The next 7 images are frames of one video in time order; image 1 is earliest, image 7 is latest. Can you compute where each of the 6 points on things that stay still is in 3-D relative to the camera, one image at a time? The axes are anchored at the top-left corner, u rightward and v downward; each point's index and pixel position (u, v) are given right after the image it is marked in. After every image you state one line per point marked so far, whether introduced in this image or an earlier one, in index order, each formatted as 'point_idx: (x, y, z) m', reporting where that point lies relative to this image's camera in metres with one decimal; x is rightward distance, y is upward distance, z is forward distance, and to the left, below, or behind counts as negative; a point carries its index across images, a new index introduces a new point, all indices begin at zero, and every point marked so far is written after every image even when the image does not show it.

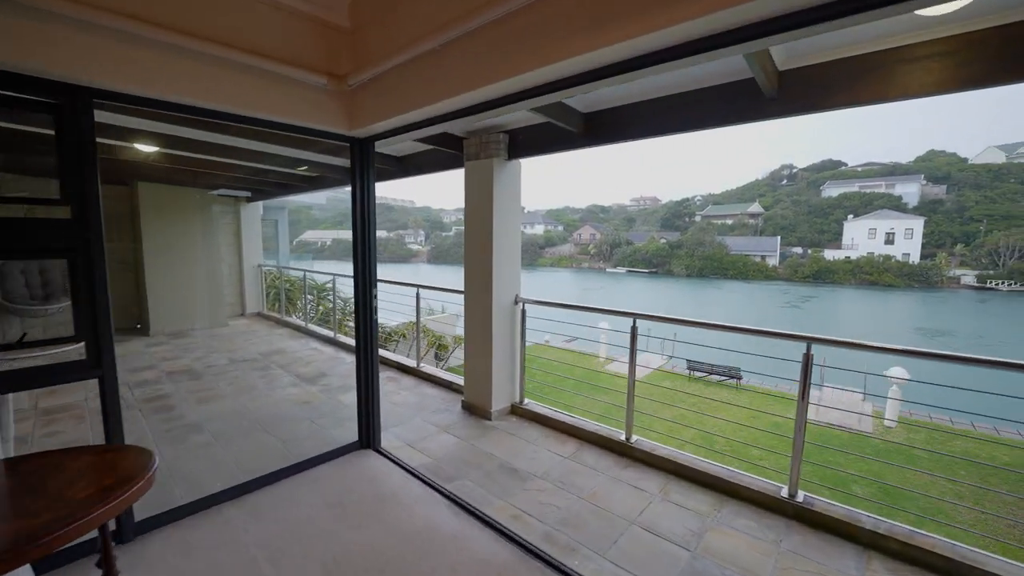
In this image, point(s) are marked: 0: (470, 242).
0: (-0.2, +0.2, +2.4) m
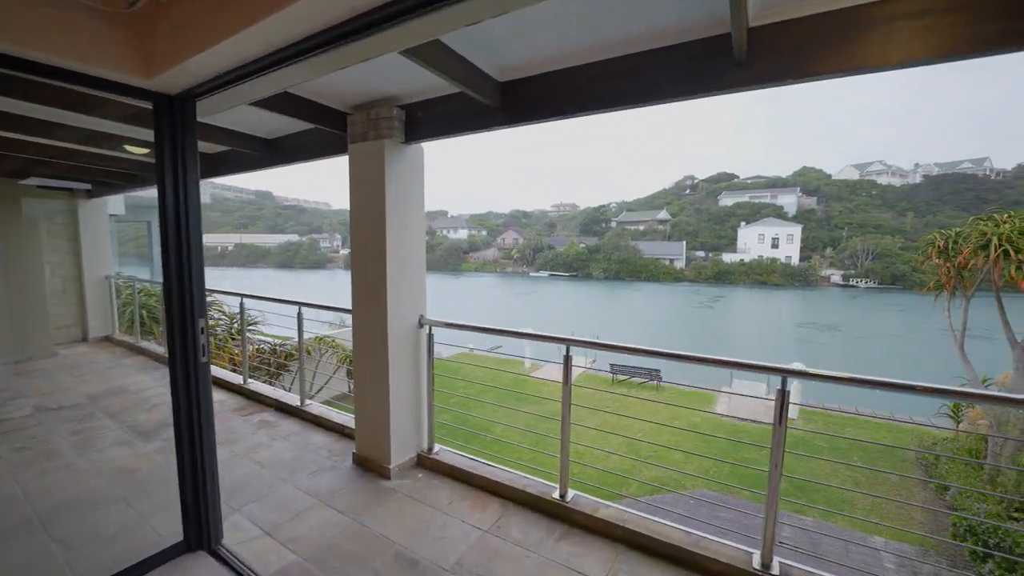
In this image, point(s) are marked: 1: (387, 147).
0: (-0.7, +0.2, +1.8) m
1: (-0.5, +0.6, +1.7) m
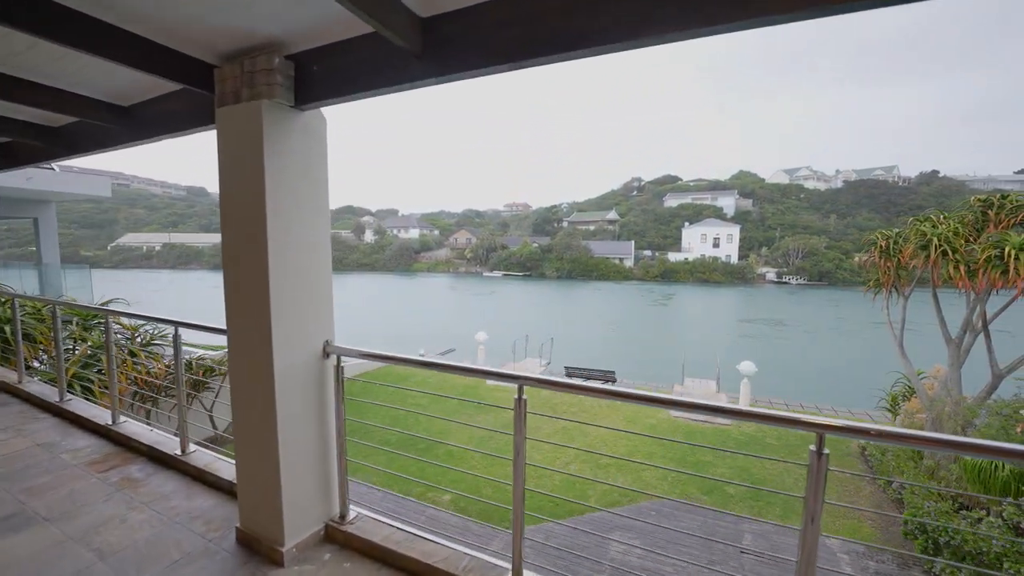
0: (-0.9, +0.1, +1.3) m
1: (-0.7, +0.5, +1.3) m
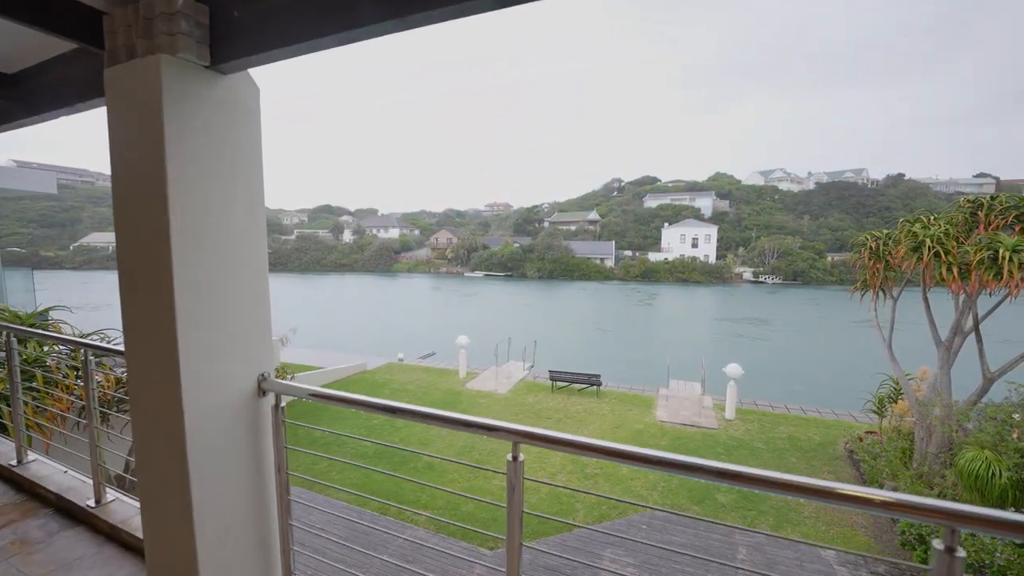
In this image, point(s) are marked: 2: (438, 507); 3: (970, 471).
0: (-0.9, 0.0, +1.0) m
1: (-0.7, +0.5, +0.9) m
2: (-0.8, -2.5, +4.9) m
3: (+4.3, -1.7, +4.0) m
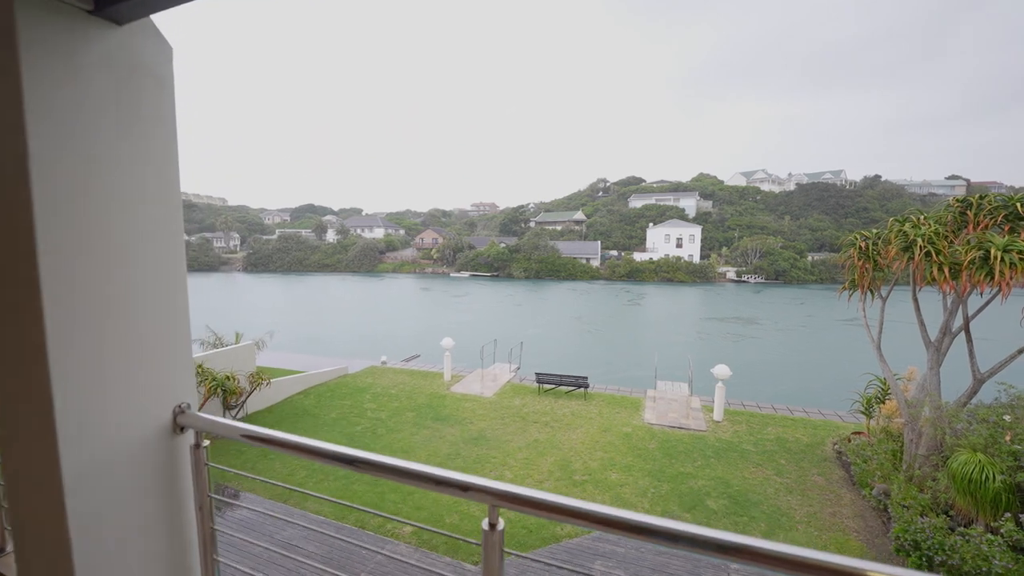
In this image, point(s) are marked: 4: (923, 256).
0: (-0.9, 0.0, +0.8) m
1: (-0.8, +0.4, +0.7) m
2: (-1.0, -2.5, +4.7) m
3: (+4.2, -1.7, +4.0) m
4: (+4.4, +0.3, +4.7) m
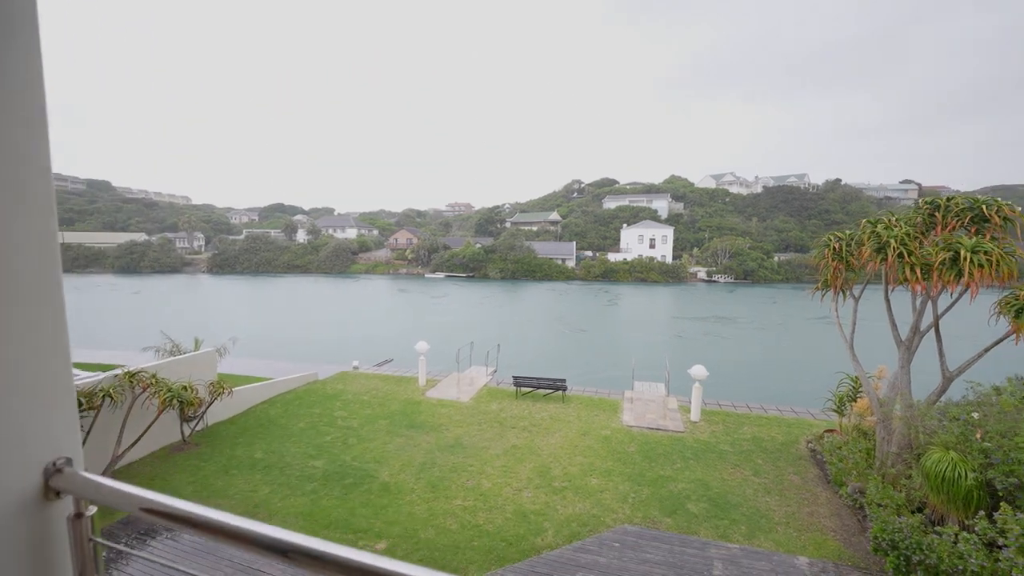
0: (-1.0, 0.0, +0.6) m
1: (-0.8, +0.4, +0.5) m
2: (-1.2, -2.6, +4.4) m
3: (+4.0, -1.7, +4.0) m
4: (+4.2, +0.3, +4.7) m
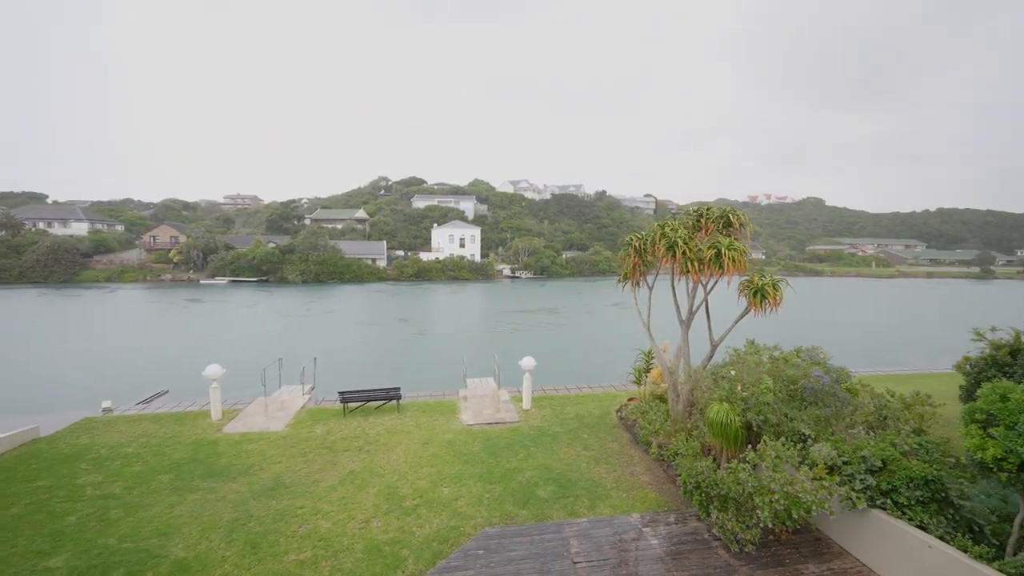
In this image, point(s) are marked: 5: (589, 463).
0: (-0.6, -0.1, -0.1) m
1: (-0.5, +0.4, -0.1) m
2: (-2.4, -2.7, +3.4) m
3: (+2.5, -1.6, +5.1) m
4: (+2.3, +0.5, +5.8) m
5: (+1.1, -2.5, +6.2) m
